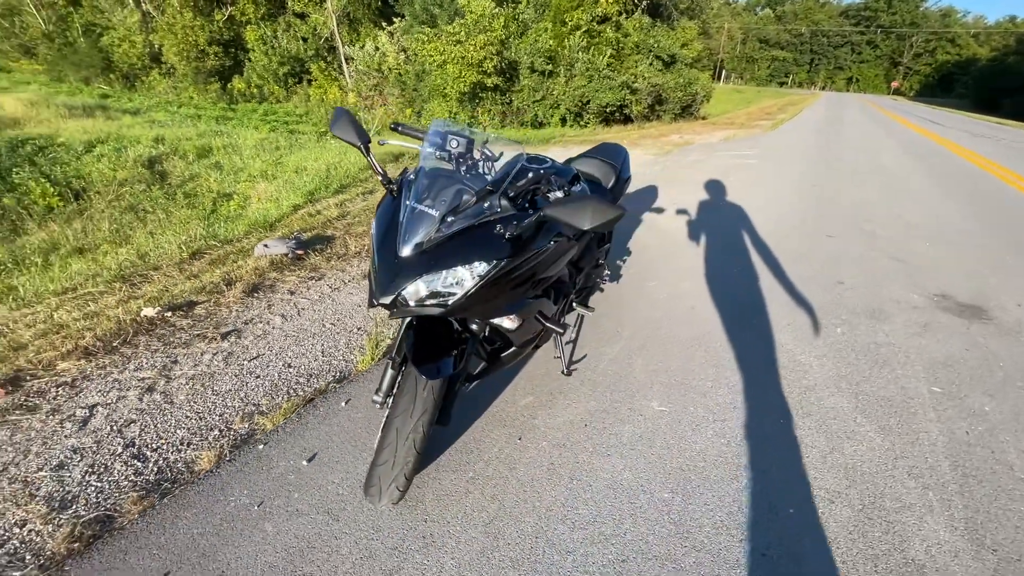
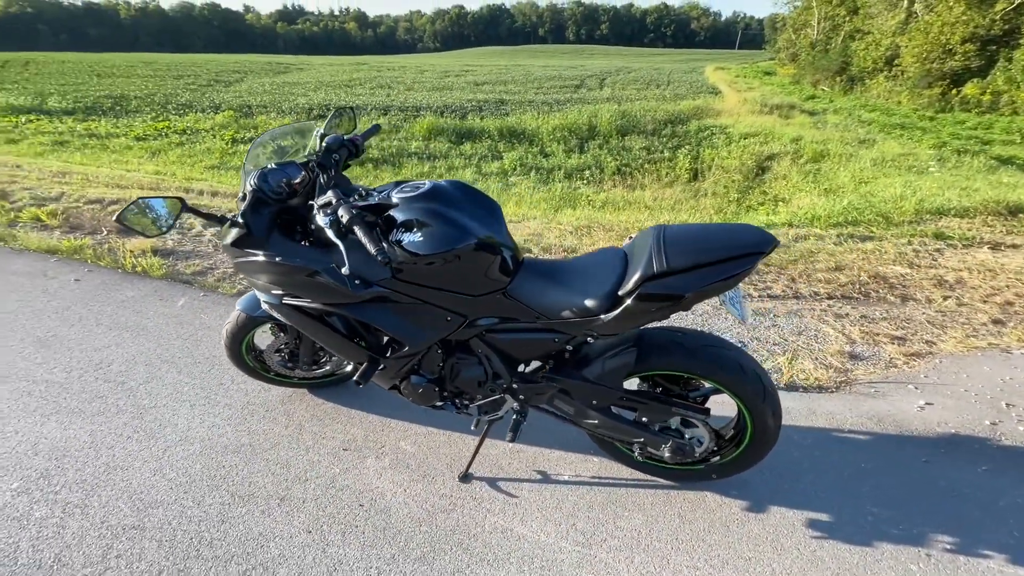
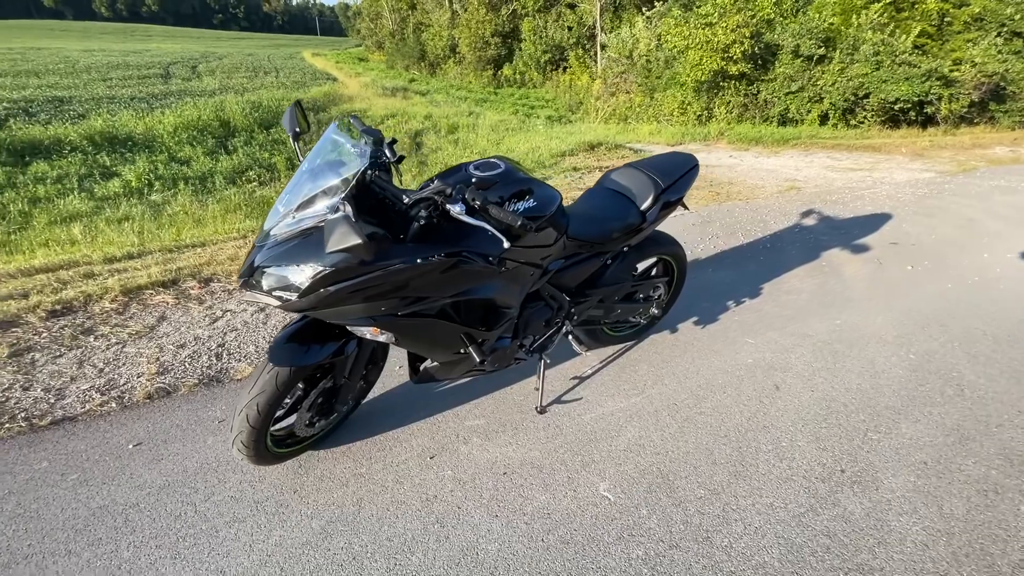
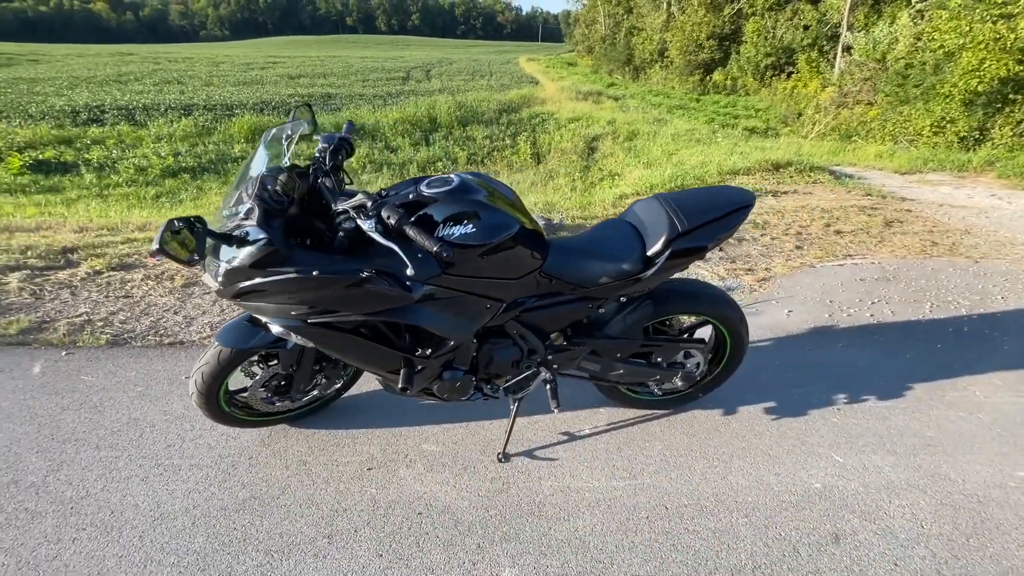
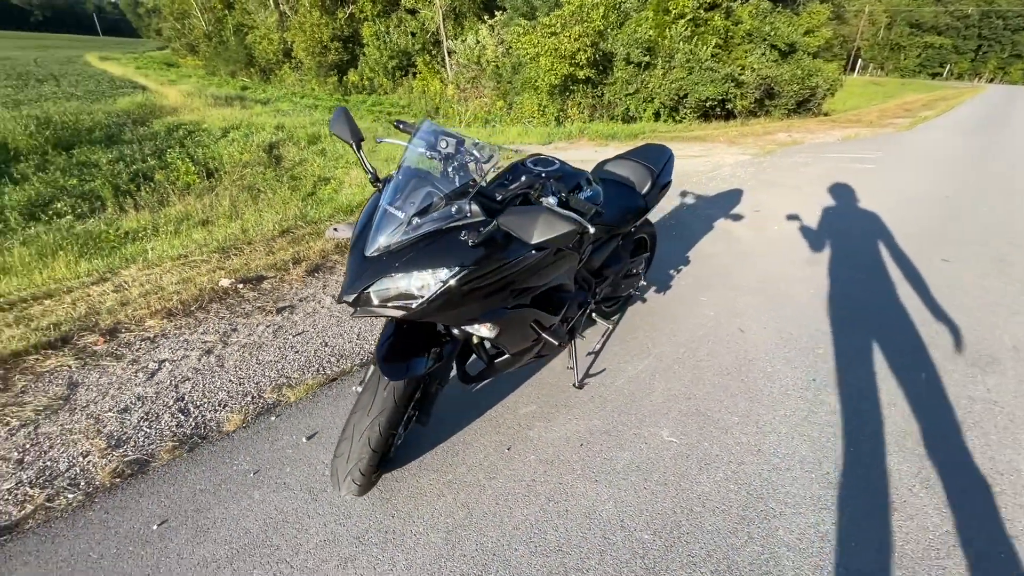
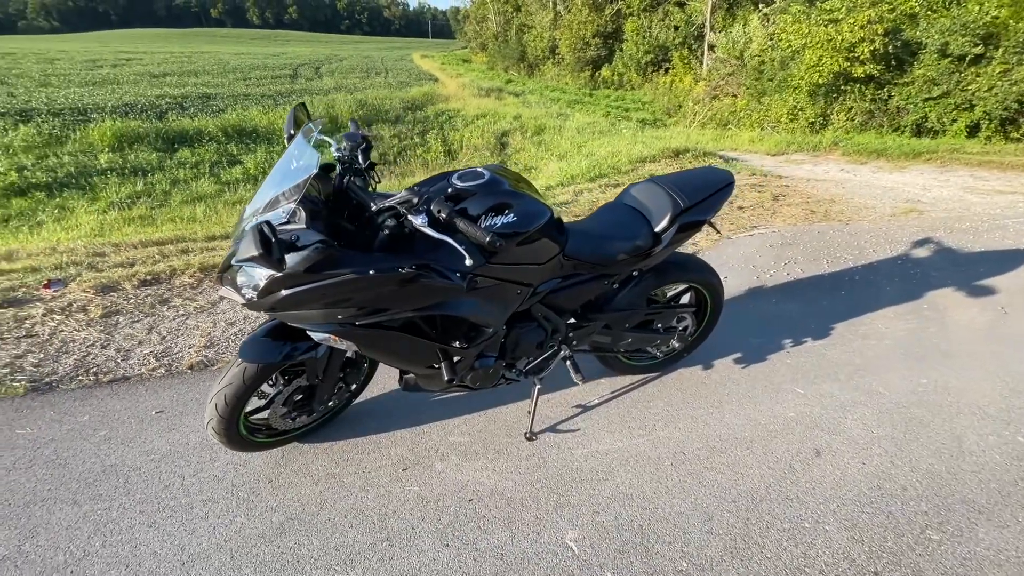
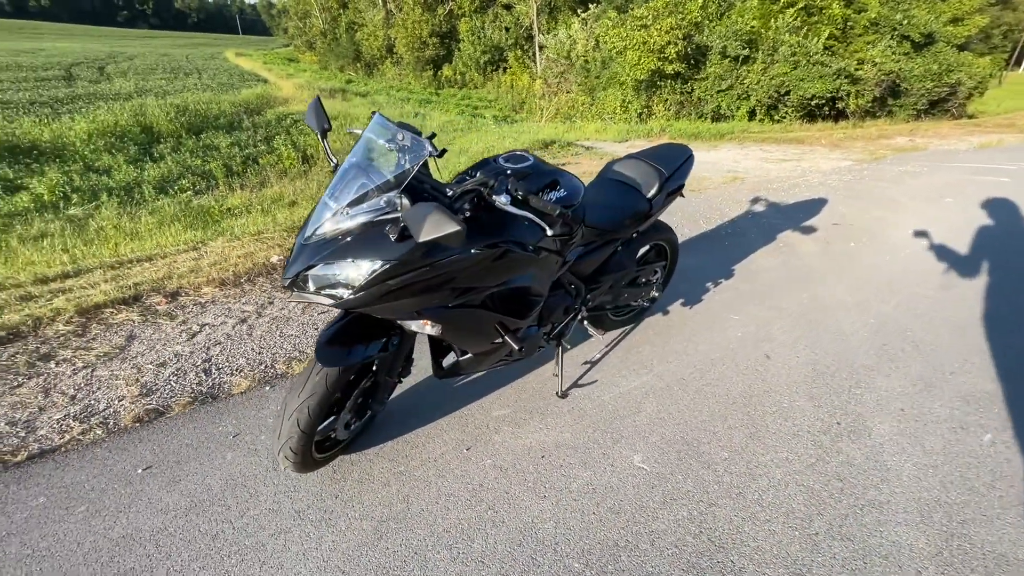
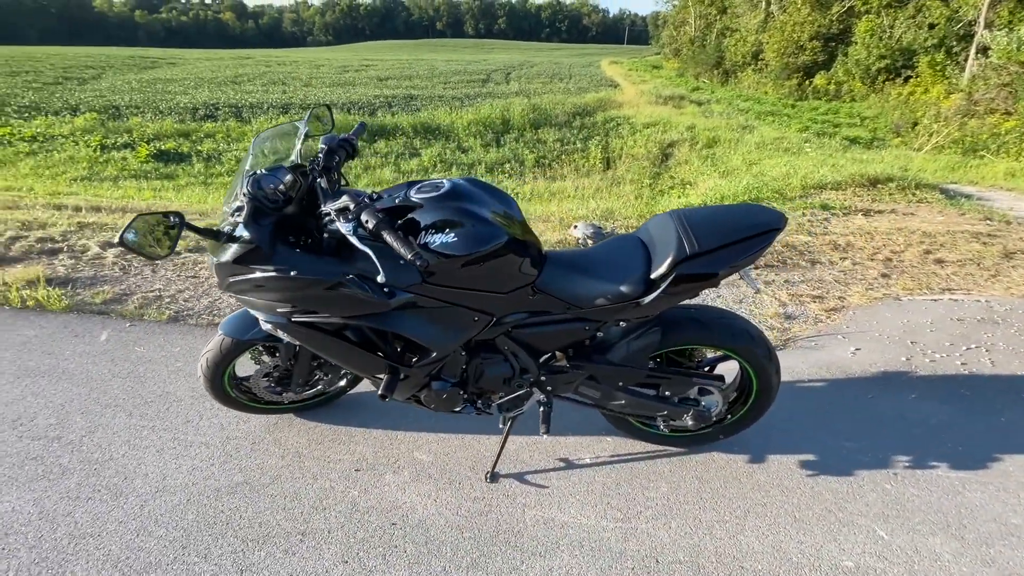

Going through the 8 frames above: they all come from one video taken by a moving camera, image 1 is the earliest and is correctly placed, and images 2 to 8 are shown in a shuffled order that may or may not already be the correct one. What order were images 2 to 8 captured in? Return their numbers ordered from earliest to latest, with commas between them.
5, 7, 3, 6, 4, 8, 2
